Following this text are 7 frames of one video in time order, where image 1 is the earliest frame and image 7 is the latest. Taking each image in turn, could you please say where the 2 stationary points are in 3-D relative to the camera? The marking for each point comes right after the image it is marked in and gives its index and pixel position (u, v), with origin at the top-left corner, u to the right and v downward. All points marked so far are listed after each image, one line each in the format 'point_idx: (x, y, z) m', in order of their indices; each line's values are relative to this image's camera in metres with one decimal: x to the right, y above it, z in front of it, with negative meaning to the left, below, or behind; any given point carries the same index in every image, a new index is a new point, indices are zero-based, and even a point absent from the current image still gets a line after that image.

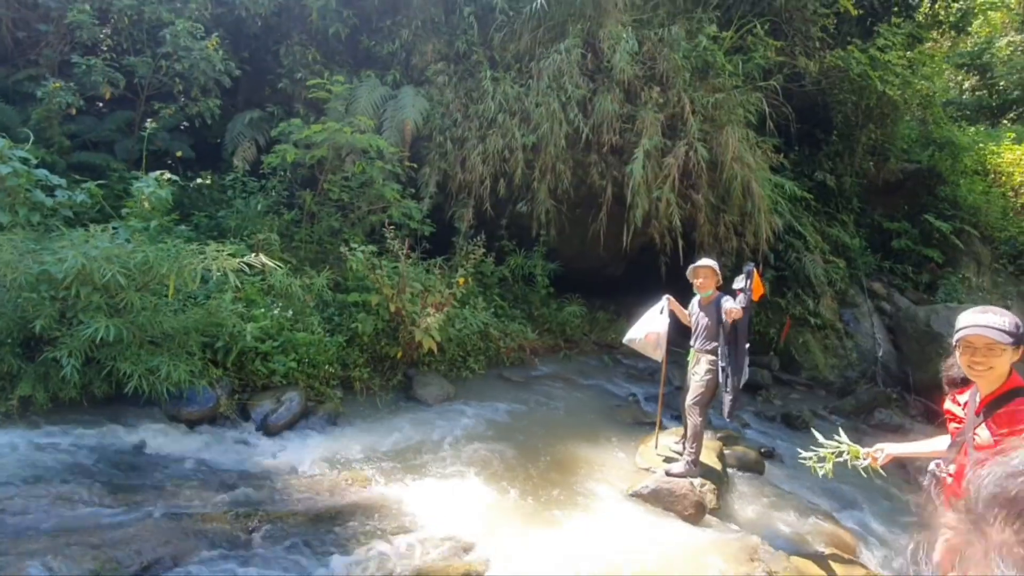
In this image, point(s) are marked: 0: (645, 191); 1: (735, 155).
0: (+2.1, +1.4, +8.5) m
1: (+3.4, +2.0, +8.7) m
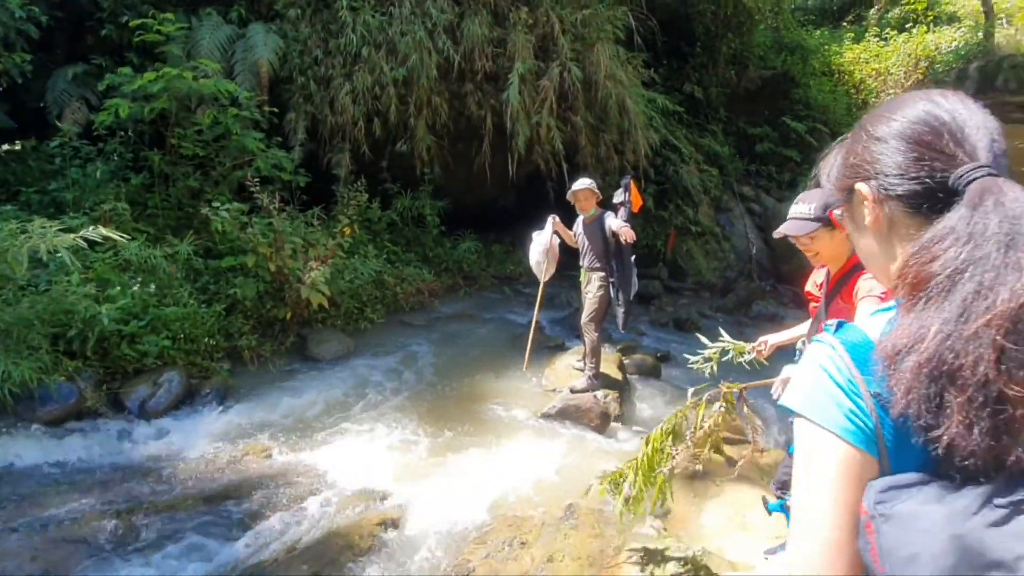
0: (+0.2, +2.5, +8.6) m
1: (+1.5, +3.3, +8.9) m
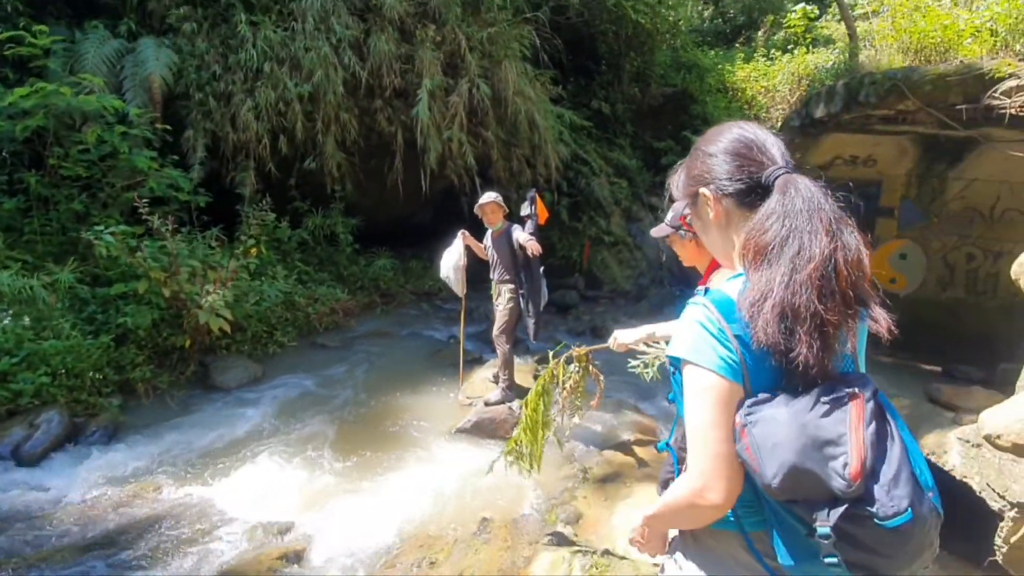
0: (-1.1, +2.3, +8.6) m
1: (+0.1, +3.1, +9.0) m
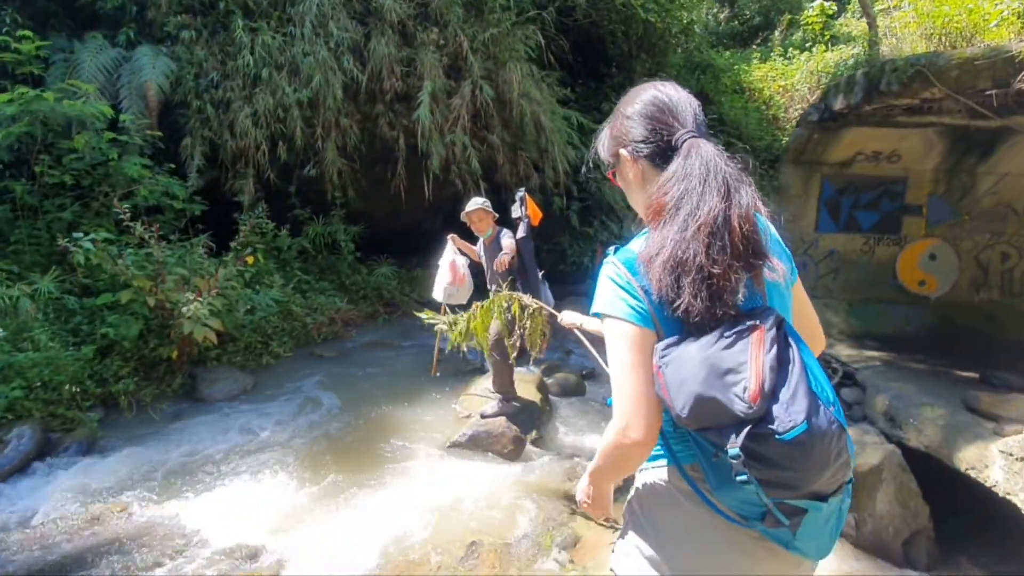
0: (-1.1, +2.2, +8.4) m
1: (+0.1, +3.0, +8.8) m
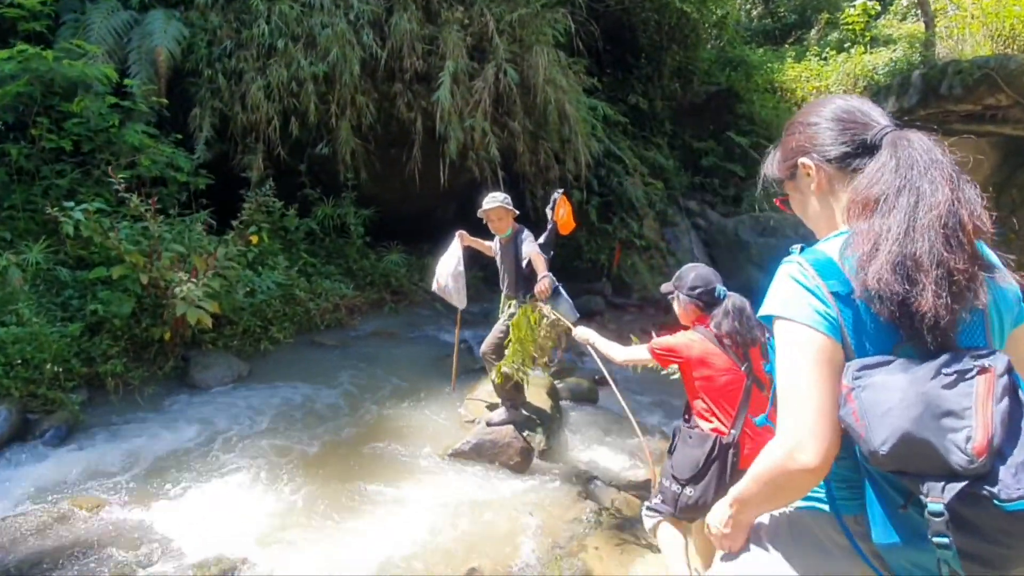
0: (-0.8, +2.3, +8.0) m
1: (+0.5, +3.0, +8.4) m
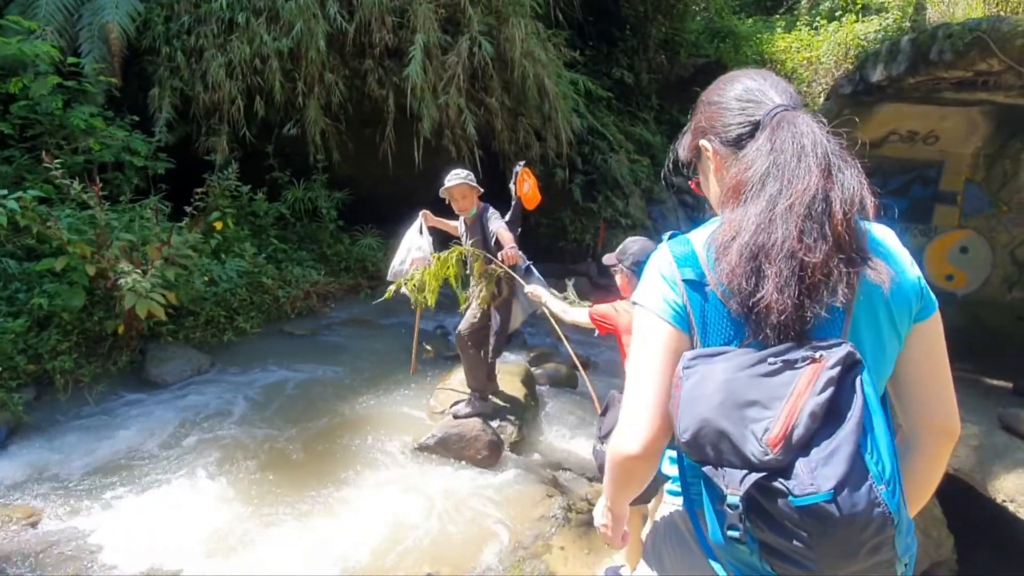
0: (-1.1, +2.5, +7.7) m
1: (+0.2, +3.3, +8.0) m
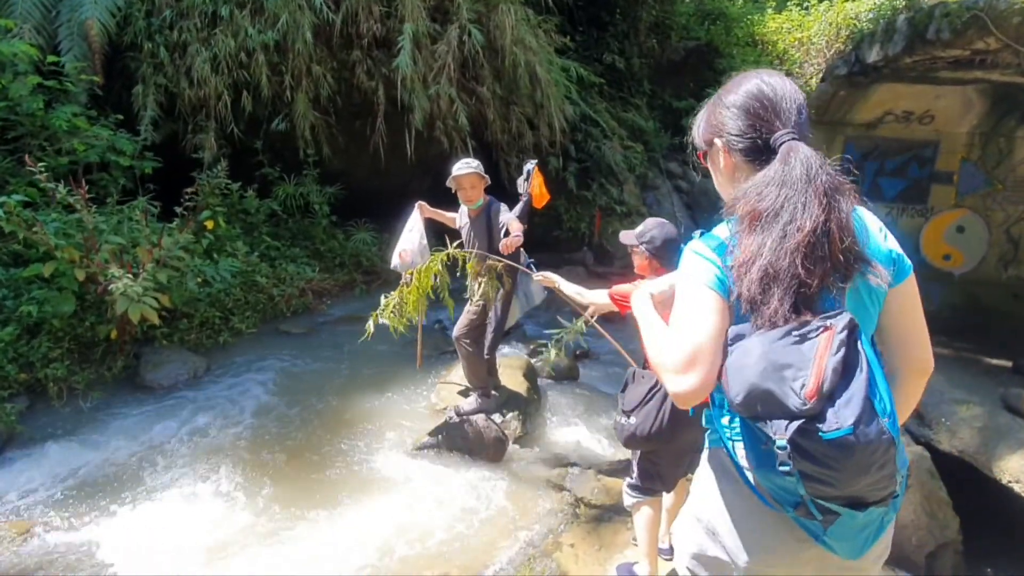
0: (-1.2, +2.6, +7.5) m
1: (0.0, +3.4, +7.9) m
